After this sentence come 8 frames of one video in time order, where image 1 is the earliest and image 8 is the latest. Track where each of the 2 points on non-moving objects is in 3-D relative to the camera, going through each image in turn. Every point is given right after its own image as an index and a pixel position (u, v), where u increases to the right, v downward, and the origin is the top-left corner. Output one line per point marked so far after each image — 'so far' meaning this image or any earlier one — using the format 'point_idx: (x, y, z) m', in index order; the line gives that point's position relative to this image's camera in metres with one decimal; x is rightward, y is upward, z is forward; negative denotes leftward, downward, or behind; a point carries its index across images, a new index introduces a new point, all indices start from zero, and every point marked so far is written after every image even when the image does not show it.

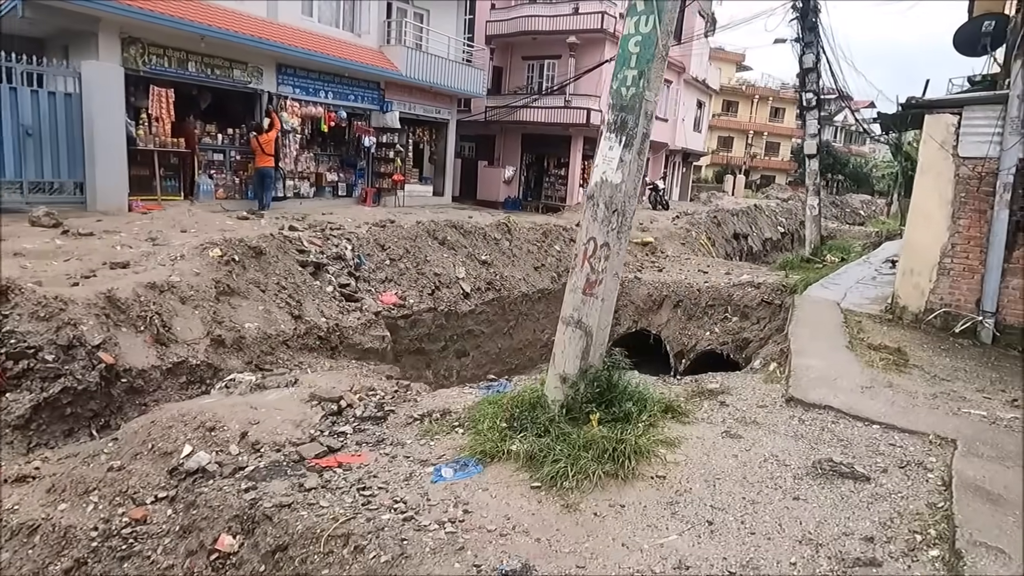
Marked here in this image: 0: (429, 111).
0: (-2.3, +4.9, +18.6) m
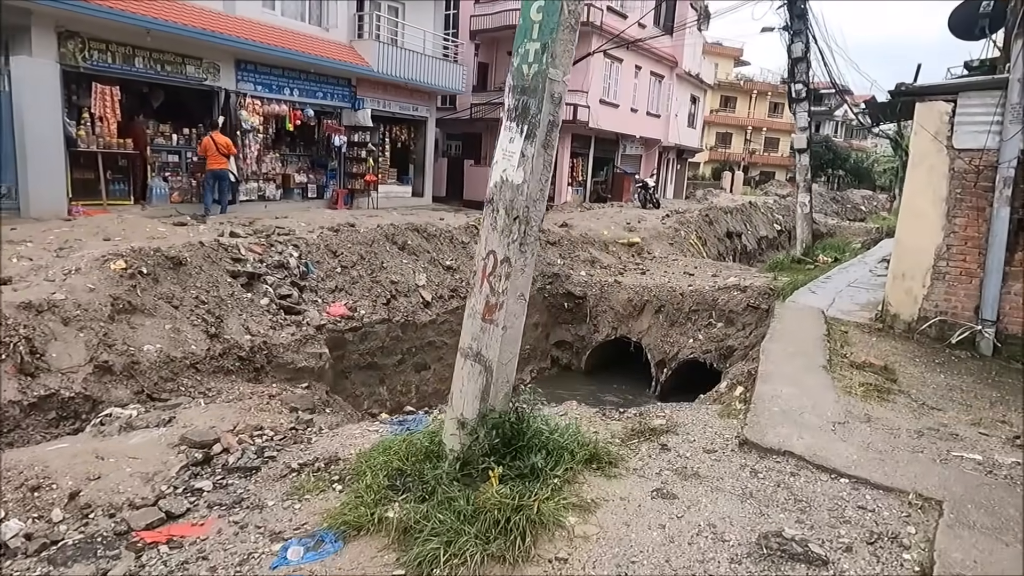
0: (-2.9, +4.8, +17.9) m
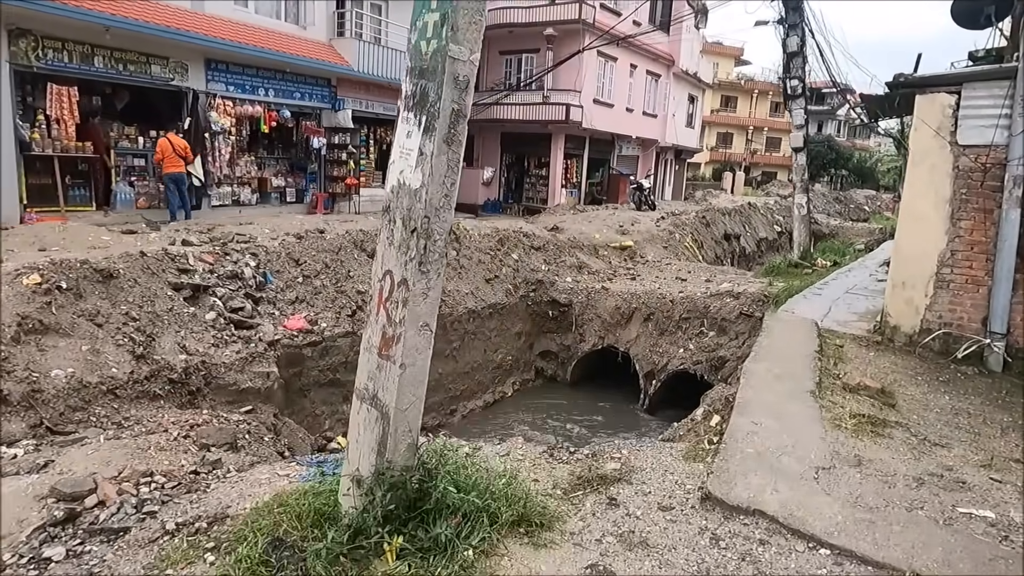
0: (-3.2, +4.6, +17.4) m
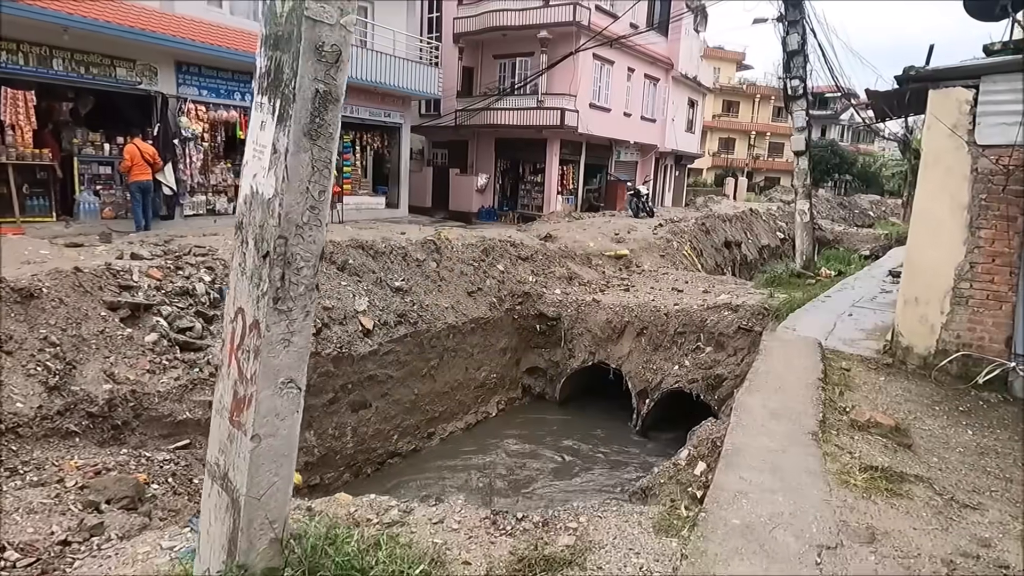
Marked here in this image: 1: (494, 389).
0: (-3.4, +4.4, +16.8) m
1: (-0.3, -1.6, +10.6) m
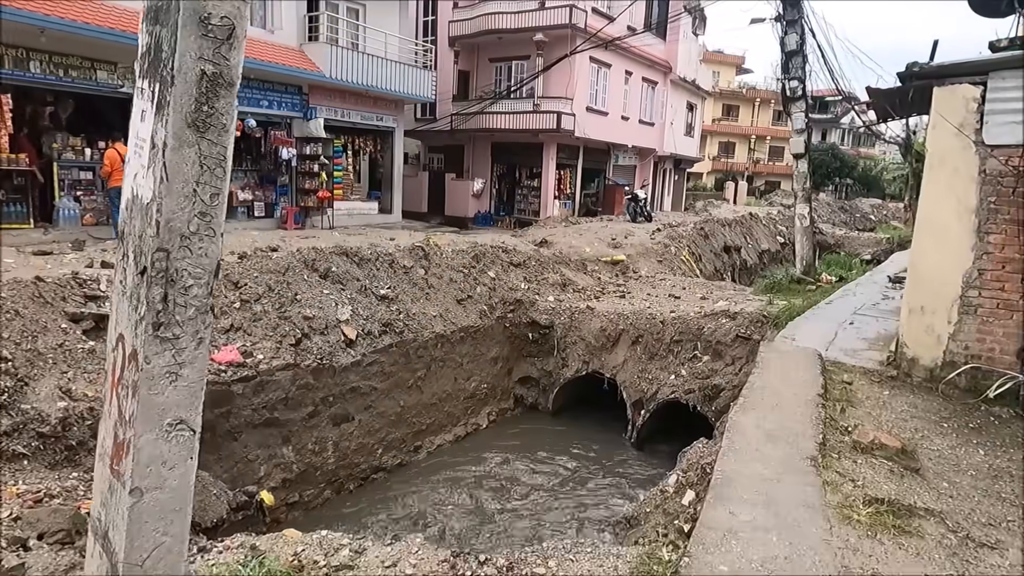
0: (-3.5, +4.2, +16.5) m
1: (-0.4, -1.7, +10.2) m
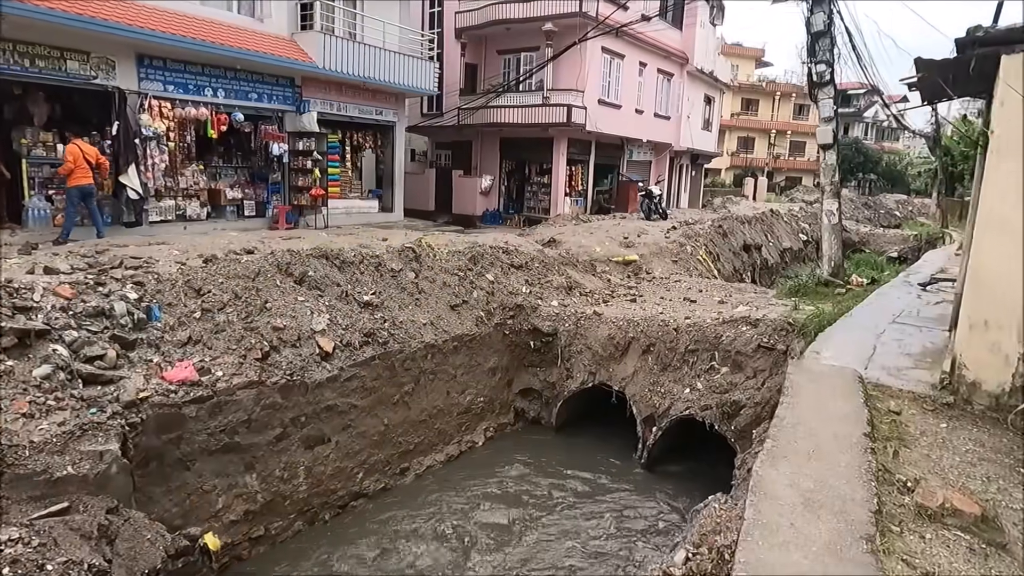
0: (-3.4, +4.1, +15.7) m
1: (-0.4, -1.8, +9.4) m
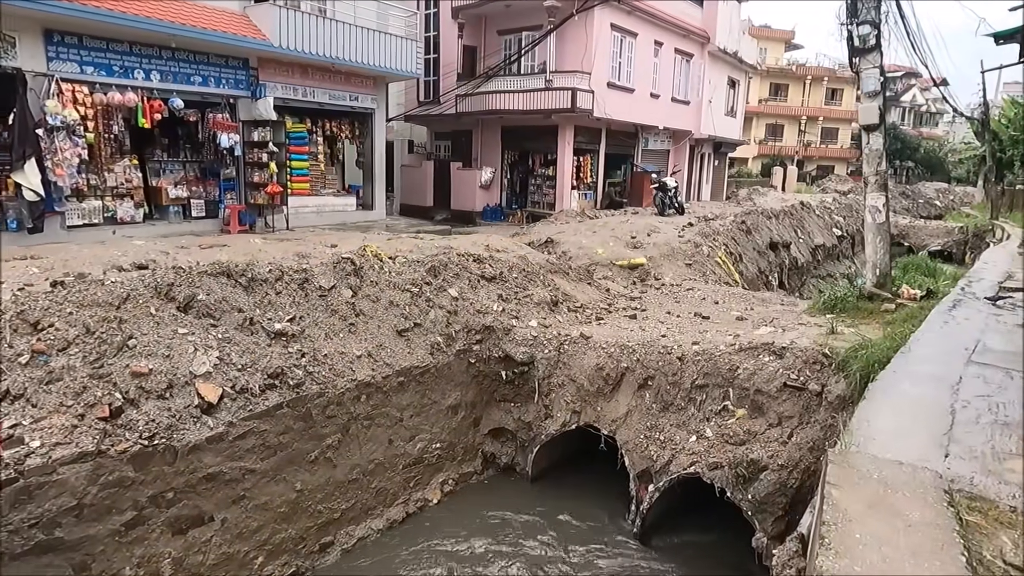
0: (-3.6, +4.0, +14.0) m
1: (-0.8, -2.0, +7.6) m
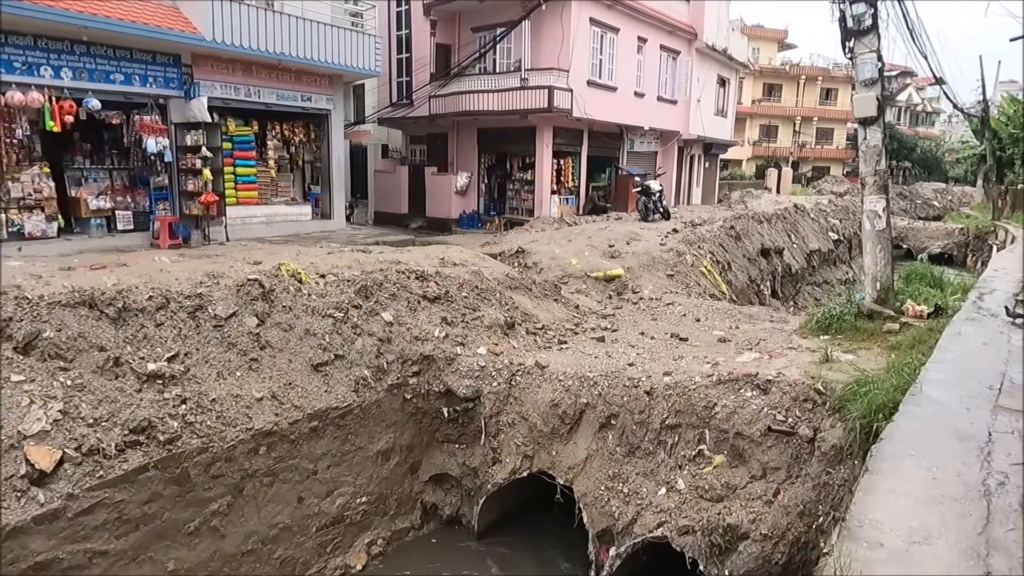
0: (-4.3, +3.6, +12.8) m
1: (-1.4, -2.2, +6.4) m
